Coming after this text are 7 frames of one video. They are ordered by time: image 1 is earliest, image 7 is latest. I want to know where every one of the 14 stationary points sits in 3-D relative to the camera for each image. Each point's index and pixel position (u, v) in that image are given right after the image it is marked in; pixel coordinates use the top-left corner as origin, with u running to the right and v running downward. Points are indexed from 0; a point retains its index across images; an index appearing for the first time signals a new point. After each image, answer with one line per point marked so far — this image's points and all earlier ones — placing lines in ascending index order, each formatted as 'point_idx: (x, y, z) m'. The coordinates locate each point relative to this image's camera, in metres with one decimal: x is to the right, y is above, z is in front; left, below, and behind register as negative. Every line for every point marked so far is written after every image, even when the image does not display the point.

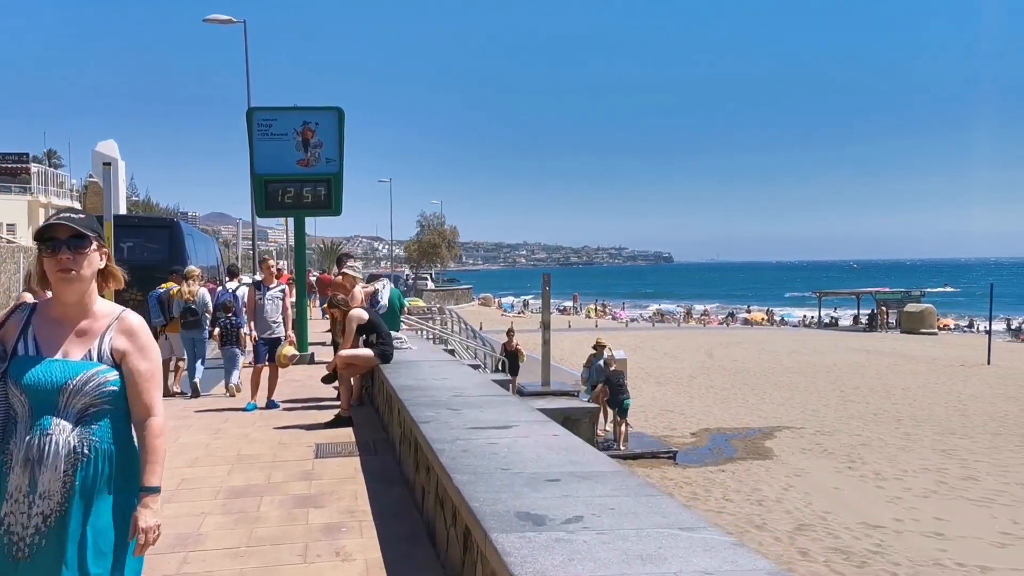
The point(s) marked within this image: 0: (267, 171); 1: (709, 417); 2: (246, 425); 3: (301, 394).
0: (-3.8, +1.8, +15.2) m
1: (+3.3, -2.2, +16.3) m
2: (-2.1, -1.1, +7.8) m
3: (-2.3, -1.1, +10.4) m
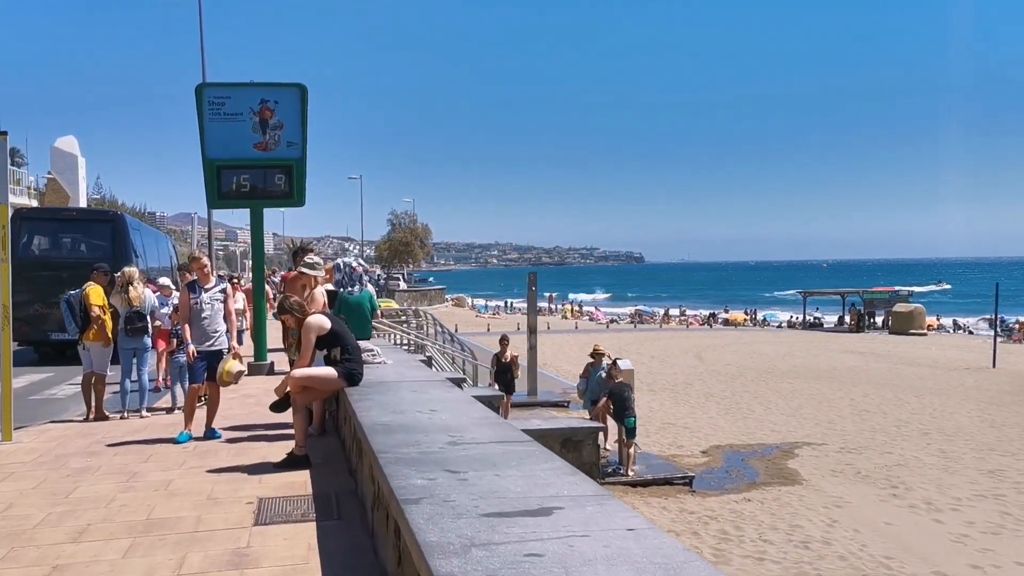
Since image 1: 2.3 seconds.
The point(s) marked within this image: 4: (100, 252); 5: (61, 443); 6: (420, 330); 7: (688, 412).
0: (-4.0, +1.8, +13.3) m
1: (+3.1, -2.2, +14.7) m
2: (-2.1, -1.1, +6.0) m
3: (-2.3, -1.1, +8.6) m
4: (-7.1, +0.6, +16.6) m
5: (-3.4, -1.2, +7.2) m
6: (-1.9, -0.9, +19.6) m
7: (+3.0, -2.1, +16.6) m
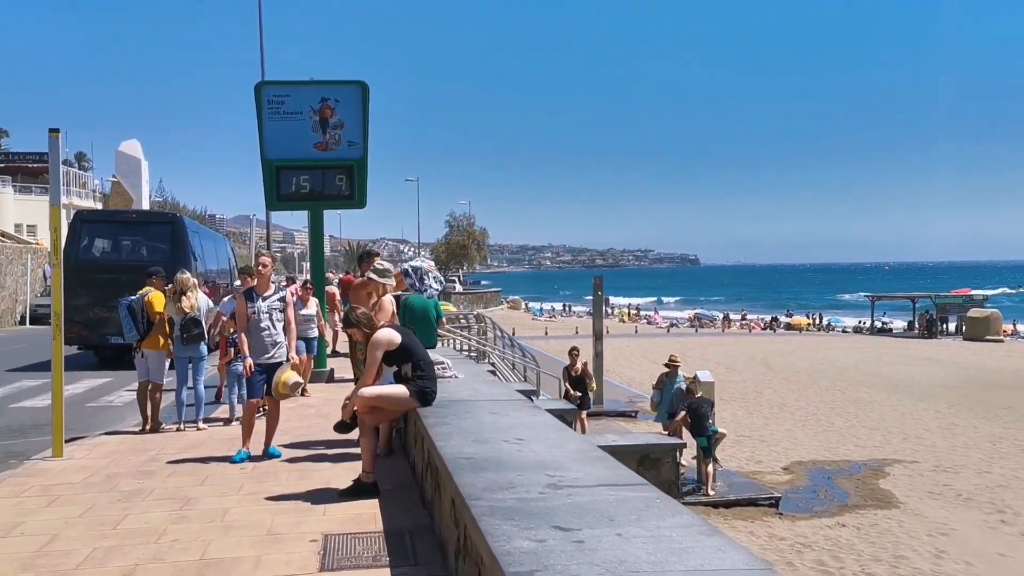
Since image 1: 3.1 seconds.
0: (-3.1, +1.8, +12.9) m
1: (+4.1, -2.3, +13.9) m
2: (-1.6, -1.2, +5.5) m
3: (-1.7, -1.2, +8.1) m
4: (-6.0, +0.6, +16.4) m
5: (-2.8, -1.2, +6.7) m
6: (-0.6, -0.9, +19.1) m
7: (+4.1, -2.2, +15.8) m
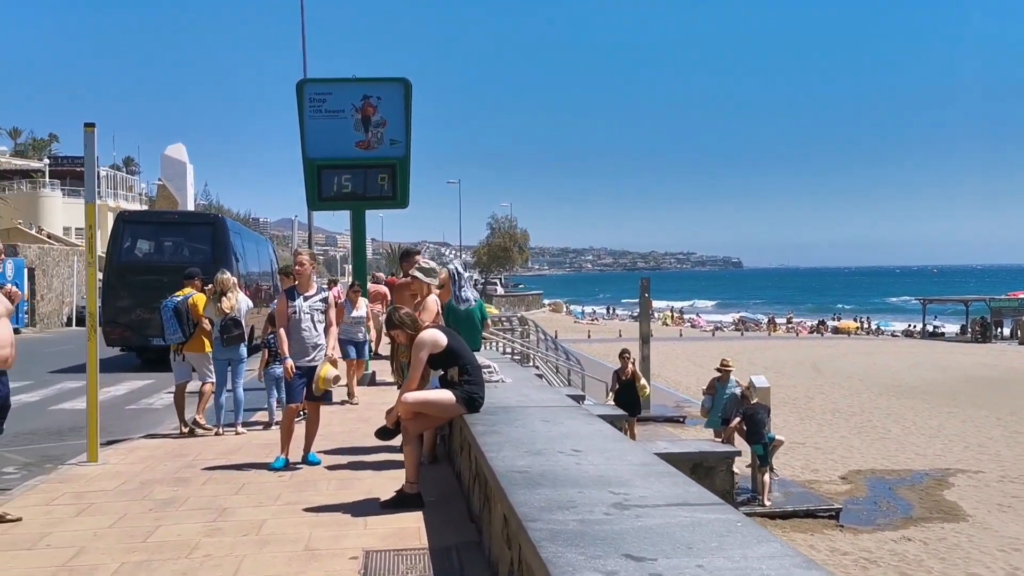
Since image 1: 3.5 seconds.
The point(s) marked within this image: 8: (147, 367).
0: (-2.5, +1.8, +12.7) m
1: (+4.7, -2.3, +13.3) m
2: (-1.3, -1.2, +5.2) m
3: (-1.3, -1.2, +7.8) m
4: (-5.2, +0.5, +16.3) m
5: (-2.4, -1.2, +6.5) m
6: (+0.2, -1.0, +18.7) m
7: (+4.8, -2.2, +15.3) m
8: (-6.2, -1.4, +16.5) m
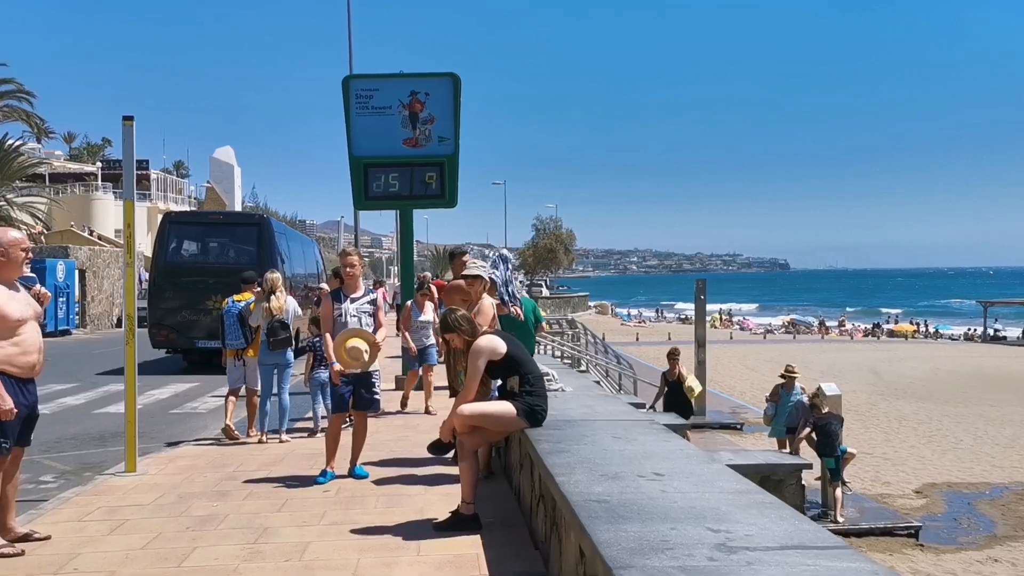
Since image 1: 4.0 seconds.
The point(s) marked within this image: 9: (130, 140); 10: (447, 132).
0: (-1.9, +1.7, +12.4) m
1: (+5.4, -2.3, +12.6) m
2: (-1.0, -1.2, +4.8) m
3: (-0.9, -1.2, +7.4) m
4: (-4.4, +0.5, +16.1) m
5: (-2.1, -1.2, +6.2) m
6: (+1.2, -1.0, +18.2) m
7: (+5.6, -2.3, +14.6) m
8: (-5.4, -1.4, +16.3) m
9: (-2.5, +1.0, +6.3) m
10: (-0.8, +2.0, +12.5) m
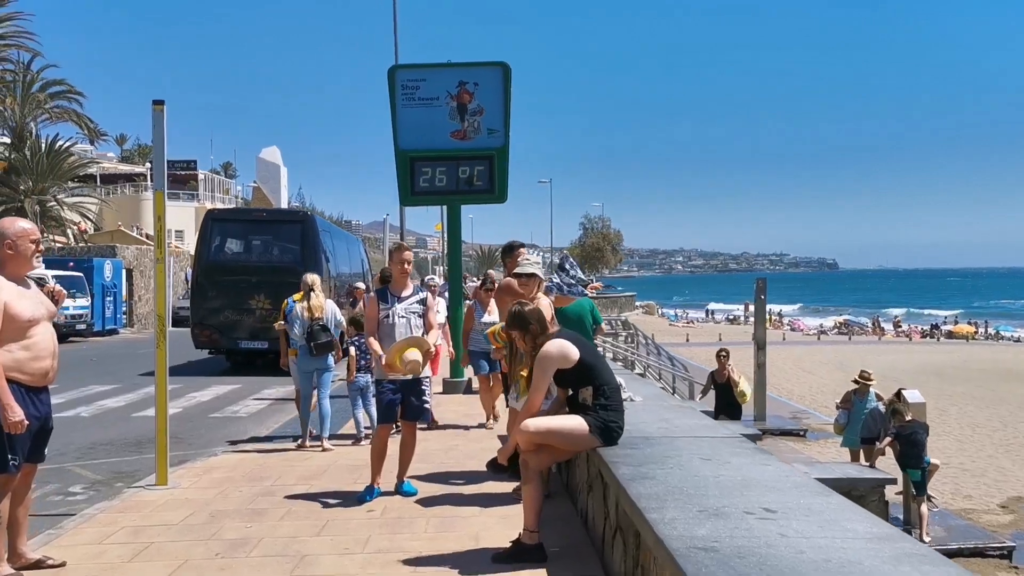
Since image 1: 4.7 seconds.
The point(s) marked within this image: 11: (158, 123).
0: (-1.2, +1.8, +11.9) m
1: (+6.0, -2.3, +11.8) m
2: (-0.7, -1.1, +4.2) m
3: (-0.4, -1.2, +6.9) m
4: (-3.6, +0.5, +15.7) m
5: (-1.7, -1.2, +5.7) m
6: (+2.1, -1.0, +17.6) m
7: (+6.3, -2.3, +13.7) m
8: (-4.6, -1.4, +16.0) m
9: (-2.1, +1.0, +5.8) m
10: (-0.2, +2.0, +11.9) m
11: (-2.2, +1.0, +5.9) m
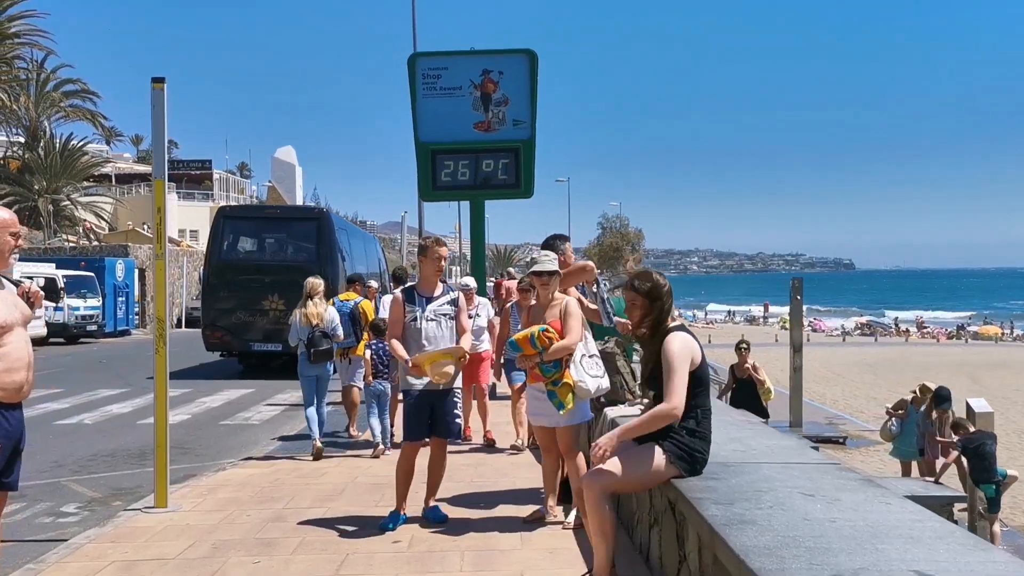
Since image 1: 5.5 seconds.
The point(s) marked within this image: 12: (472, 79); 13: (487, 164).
0: (-0.9, +1.8, +11.2) m
1: (+6.3, -2.3, +11.1) m
2: (-0.5, -1.1, +3.6) m
3: (-0.2, -1.2, +6.2) m
4: (-3.2, +0.5, +15.1) m
5: (-1.5, -1.2, +5.1) m
6: (+2.5, -1.0, +16.9) m
7: (+6.7, -2.3, +13.0) m
8: (-4.2, -1.4, +15.4) m
9: (-1.9, +1.0, +5.2) m
10: (+0.1, +2.0, +11.3) m
11: (-1.9, +1.0, +5.3) m
12: (-0.5, +2.5, +11.4) m
13: (-0.3, +1.4, +11.2) m
